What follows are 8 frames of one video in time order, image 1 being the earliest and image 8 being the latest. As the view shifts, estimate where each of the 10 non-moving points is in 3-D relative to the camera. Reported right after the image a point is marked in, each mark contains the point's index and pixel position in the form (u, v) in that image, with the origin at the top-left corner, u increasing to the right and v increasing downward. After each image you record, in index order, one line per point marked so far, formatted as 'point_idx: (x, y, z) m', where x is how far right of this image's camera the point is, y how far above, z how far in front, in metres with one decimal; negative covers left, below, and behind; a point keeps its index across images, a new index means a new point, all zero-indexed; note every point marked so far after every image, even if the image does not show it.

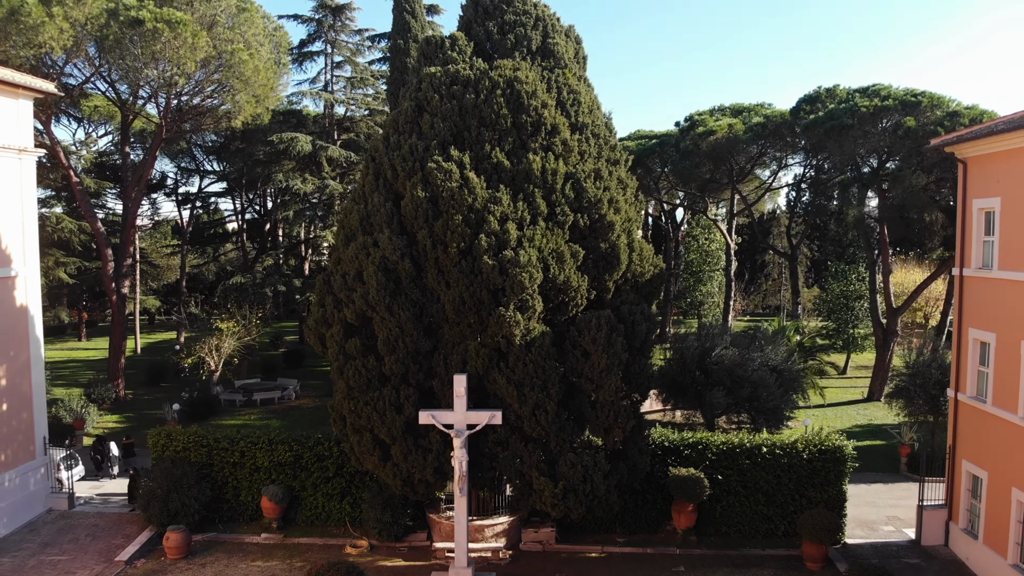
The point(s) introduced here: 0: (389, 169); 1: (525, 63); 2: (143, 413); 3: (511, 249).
0: (-1.9, +1.8, +10.4) m
1: (+0.2, +3.4, +10.6) m
2: (-9.9, -3.3, +18.1) m
3: (0.0, +0.6, +9.7) m
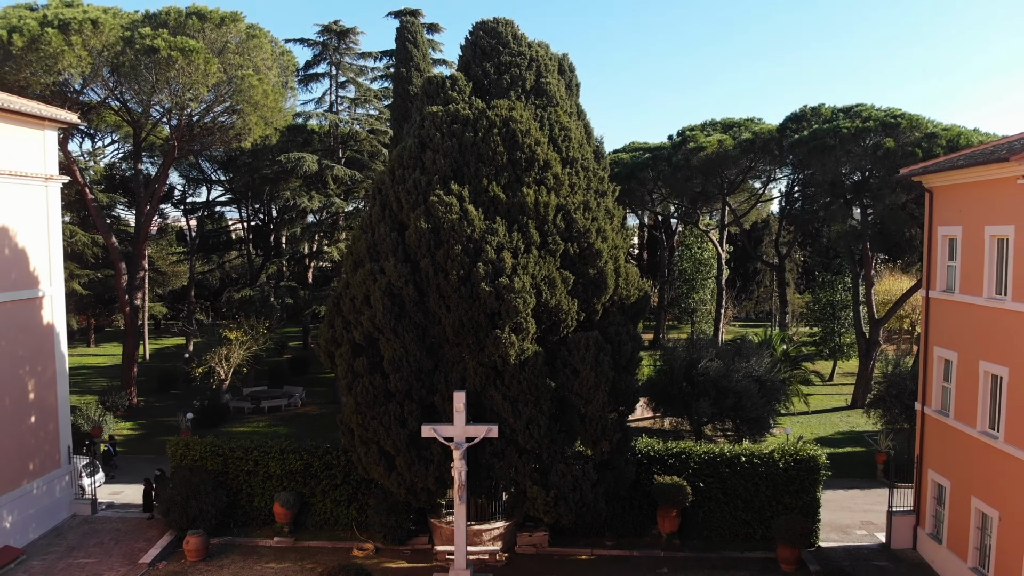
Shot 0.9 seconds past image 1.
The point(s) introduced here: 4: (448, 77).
0: (-1.9, +1.4, +11.2) m
1: (+0.1, +3.1, +11.4) m
2: (-10.0, -3.7, +18.9) m
3: (-0.1, +0.2, +10.5) m
4: (-1.1, +3.6, +11.6) m
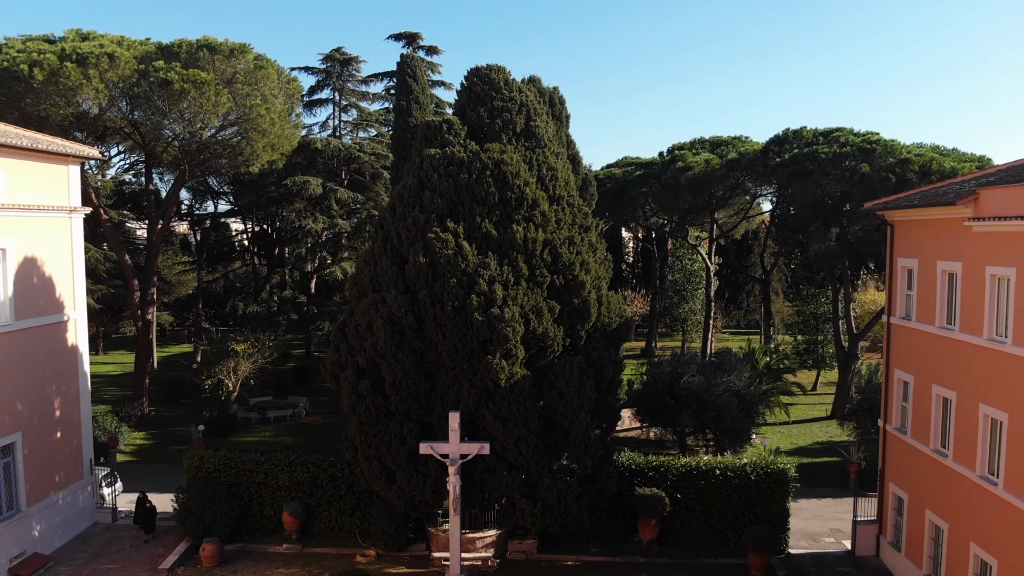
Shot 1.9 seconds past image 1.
0: (-2.1, +0.9, +12.1) m
1: (0.0, +2.6, +12.3) m
2: (-10.2, -4.1, +19.9) m
3: (-0.2, -0.3, +11.5) m
4: (-1.2, +3.1, +12.6) m
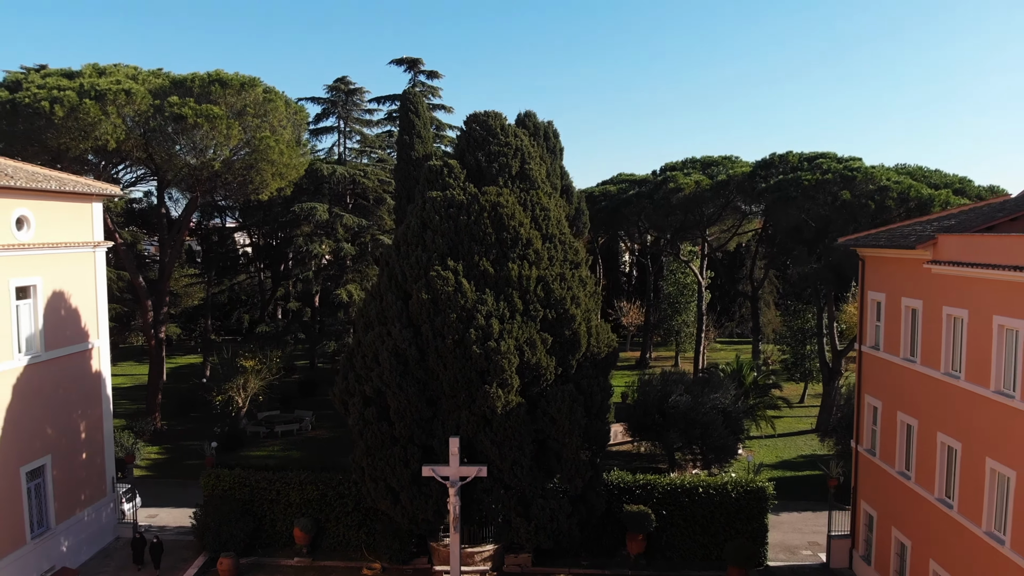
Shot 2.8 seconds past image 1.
0: (-2.2, +0.3, +13.1) m
1: (-0.1, +1.9, +13.2) m
2: (-10.3, -4.8, +20.8) m
3: (-0.3, -1.0, +12.4) m
4: (-1.3, +2.4, +13.5) m
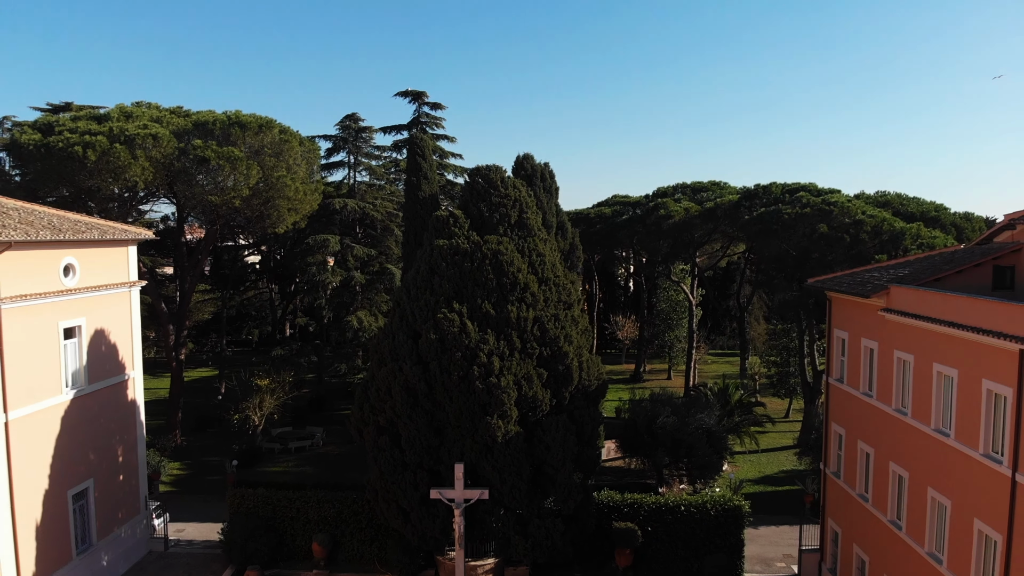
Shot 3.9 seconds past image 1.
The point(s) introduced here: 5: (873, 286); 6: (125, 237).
0: (-2.2, -0.6, +14.4) m
1: (-0.1, +1.1, +14.6) m
2: (-10.3, -5.6, +22.2) m
3: (-0.3, -1.8, +13.8) m
4: (-1.3, +1.6, +14.9) m
5: (+7.2, 0.0, +13.5) m
6: (-8.9, +1.2, +15.6) m
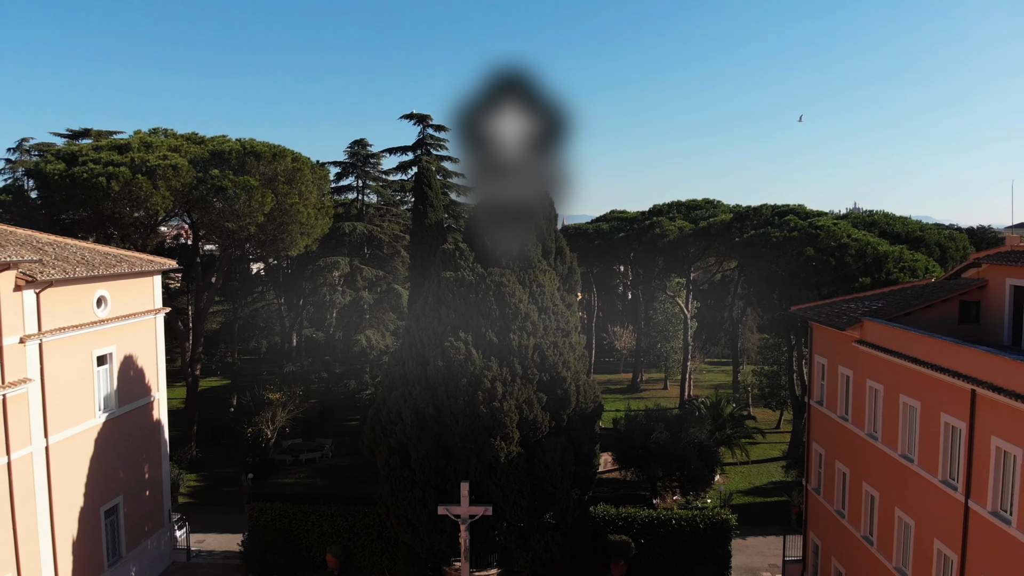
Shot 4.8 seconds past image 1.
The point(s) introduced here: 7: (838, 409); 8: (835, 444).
0: (-2.1, -1.2, +15.5) m
1: (-0.1, +0.4, +15.7) m
2: (-10.2, -6.3, +23.3) m
3: (-0.3, -2.5, +14.9) m
4: (-1.3, +0.9, +15.9) m
5: (+7.2, -0.6, +14.5) m
6: (-8.8, +0.5, +16.6) m
7: (+7.2, -2.7, +15.0) m
8: (+7.2, -3.5, +15.1) m
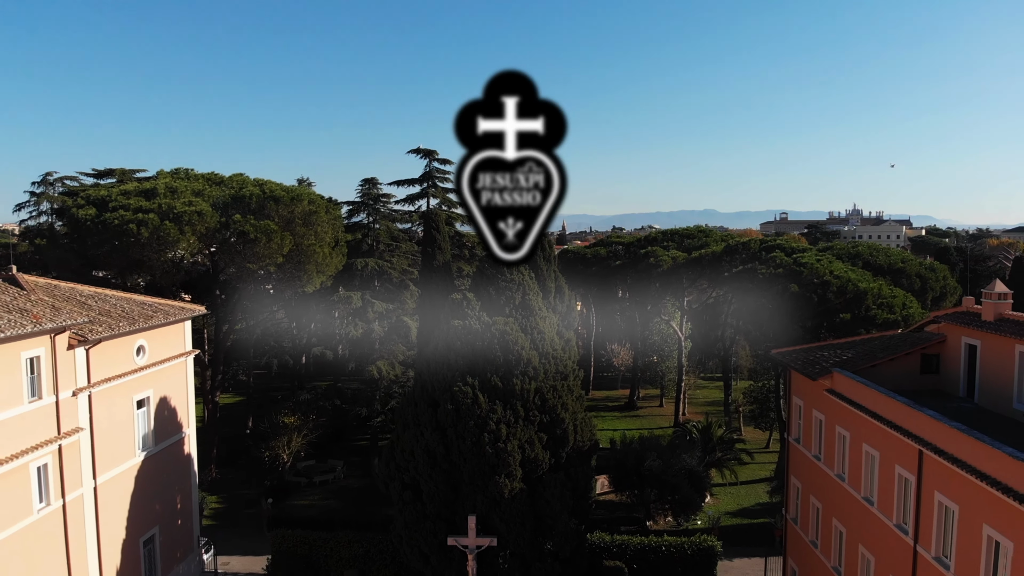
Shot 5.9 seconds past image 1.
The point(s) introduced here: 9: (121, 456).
0: (-2.1, -2.5, +16.9) m
1: (0.0, -0.8, +17.1) m
2: (-10.2, -7.5, +24.7) m
3: (-0.2, -3.7, +16.3) m
4: (-1.2, -0.3, +17.4) m
5: (+7.3, -1.9, +16.0) m
6: (-8.8, -0.7, +18.1) m
7: (+7.3, -3.9, +16.4) m
8: (+7.3, -4.7, +16.6) m
9: (-9.1, -3.9, +15.9) m
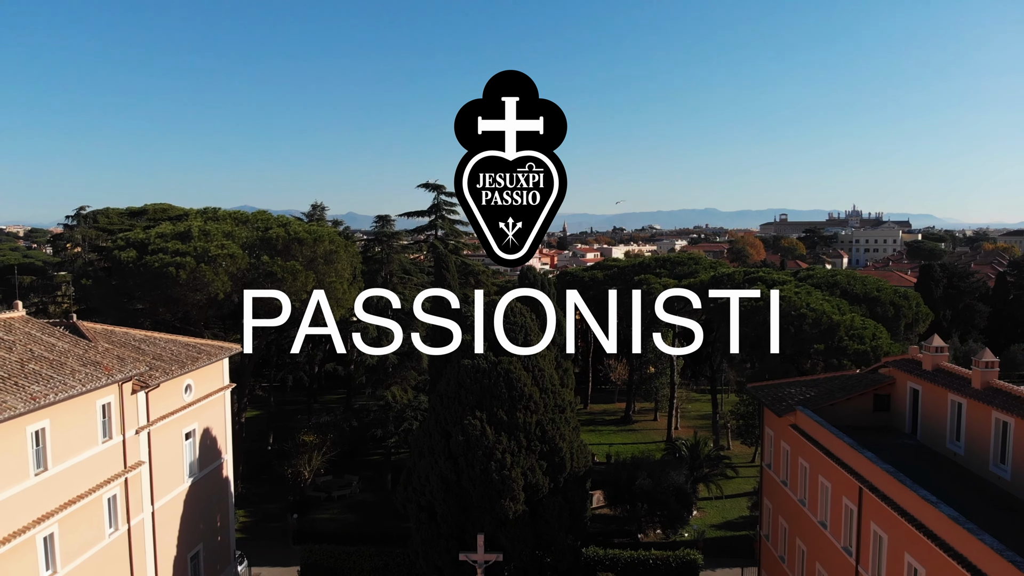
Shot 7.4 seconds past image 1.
0: (-2.0, -3.7, +19.1) m
1: (+0.1, -2.1, +19.3) m
2: (-10.0, -8.7, +27.0) m
3: (-0.1, -4.9, +18.5) m
4: (-1.1, -1.6, +19.5) m
5: (+7.4, -3.1, +18.1) m
6: (-8.7, -1.9, +20.2) m
7: (+7.4, -5.1, +18.6) m
8: (+7.4, -5.9, +18.8) m
9: (-9.0, -5.2, +18.1) m
